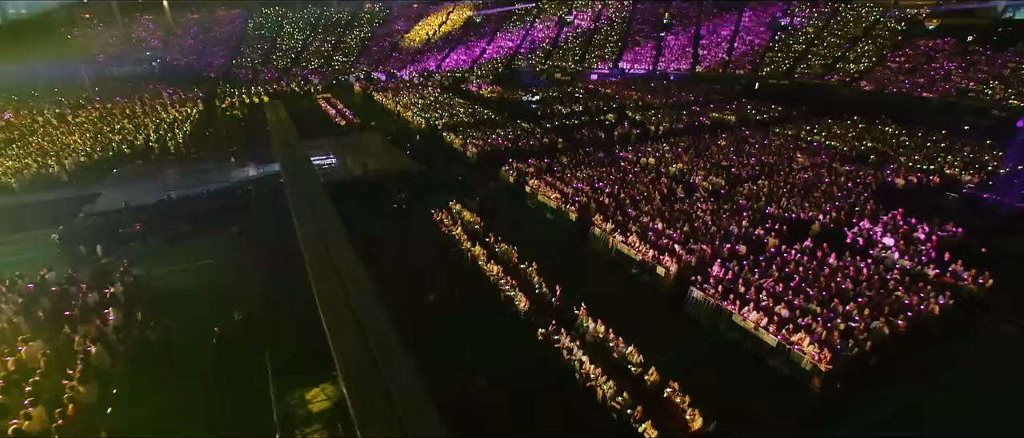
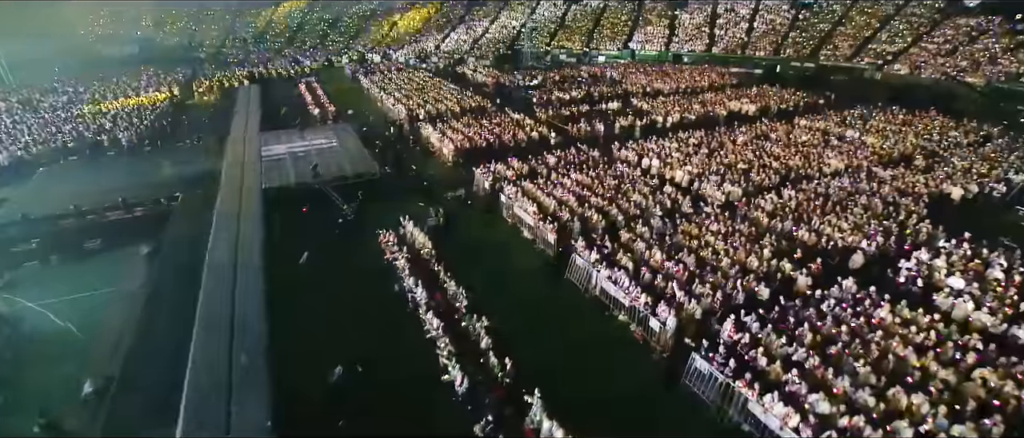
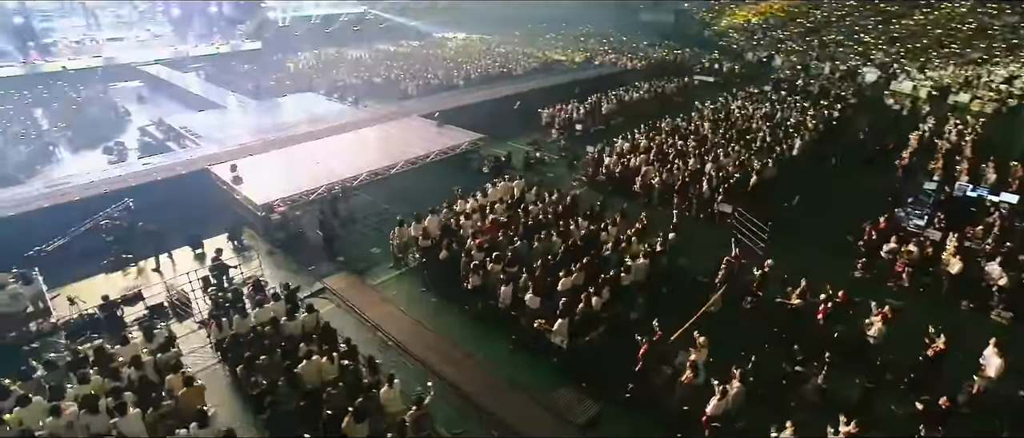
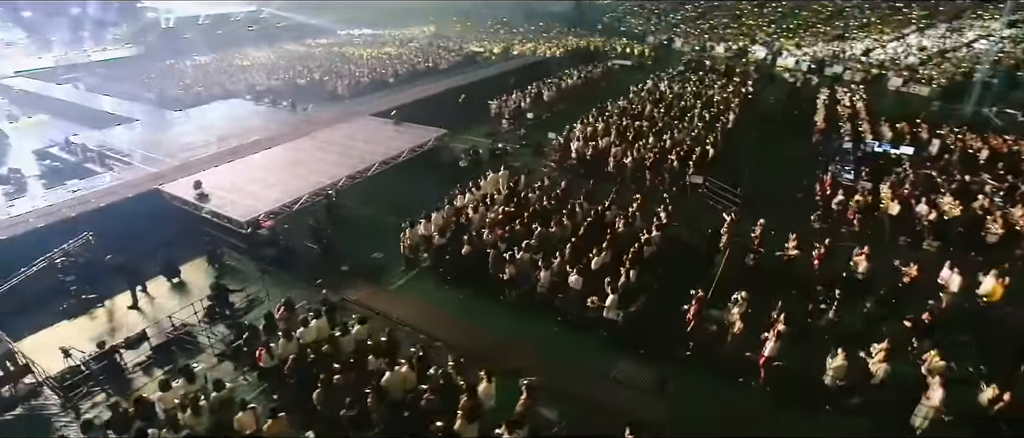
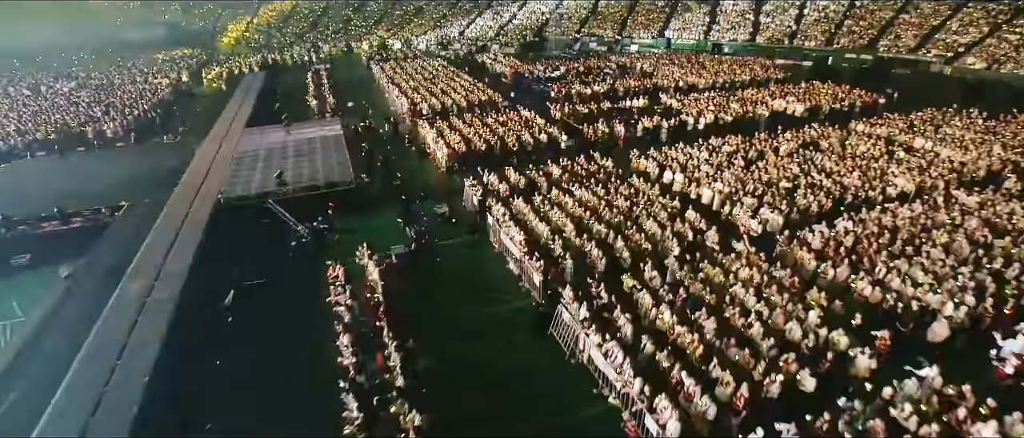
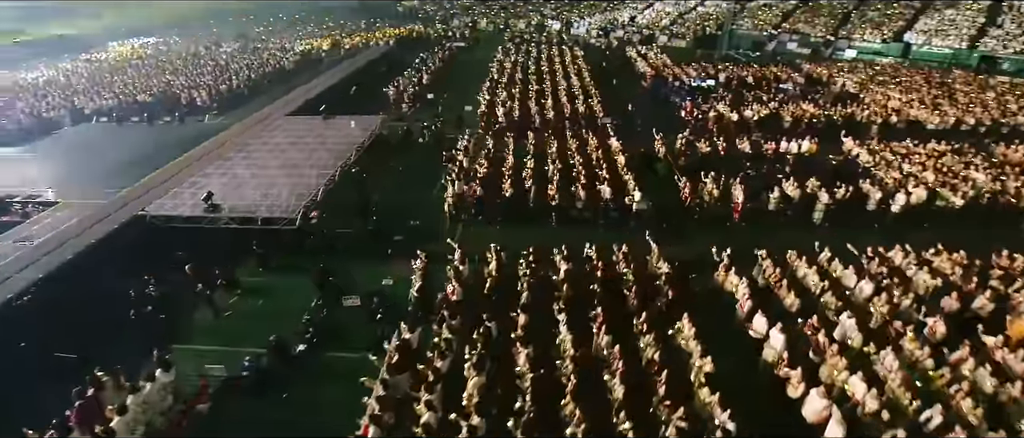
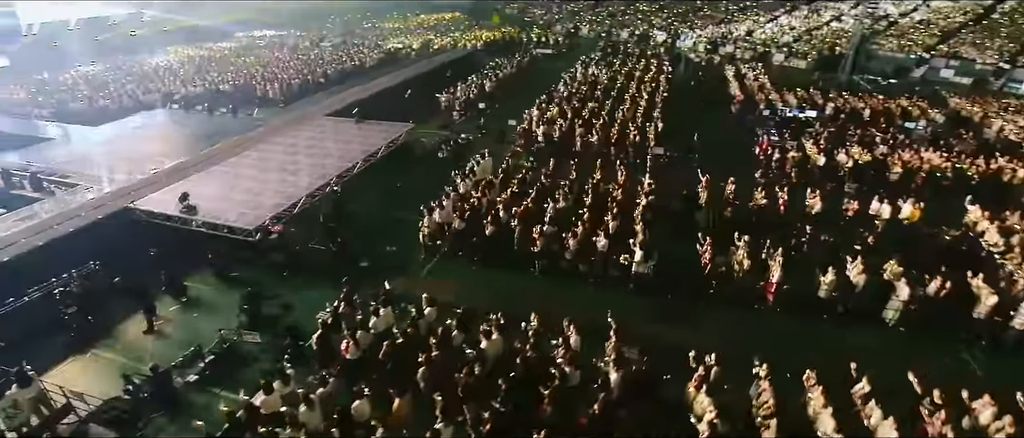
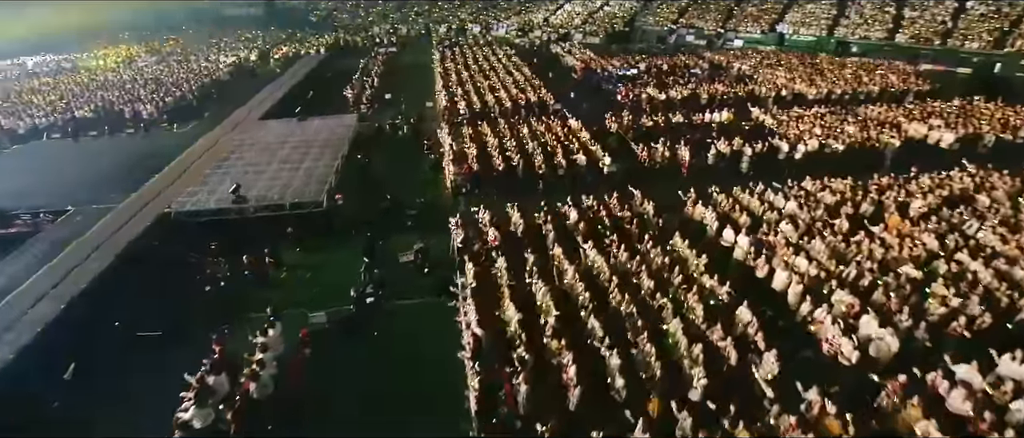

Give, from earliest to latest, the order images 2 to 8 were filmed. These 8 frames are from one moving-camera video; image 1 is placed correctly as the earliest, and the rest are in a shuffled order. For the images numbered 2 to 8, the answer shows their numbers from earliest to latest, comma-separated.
2, 5, 8, 6, 7, 4, 3
